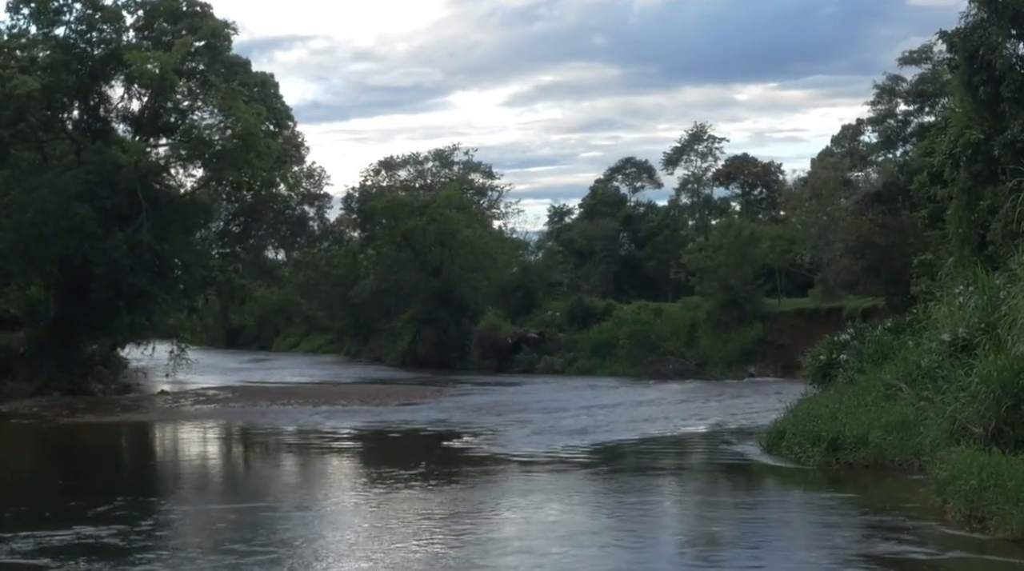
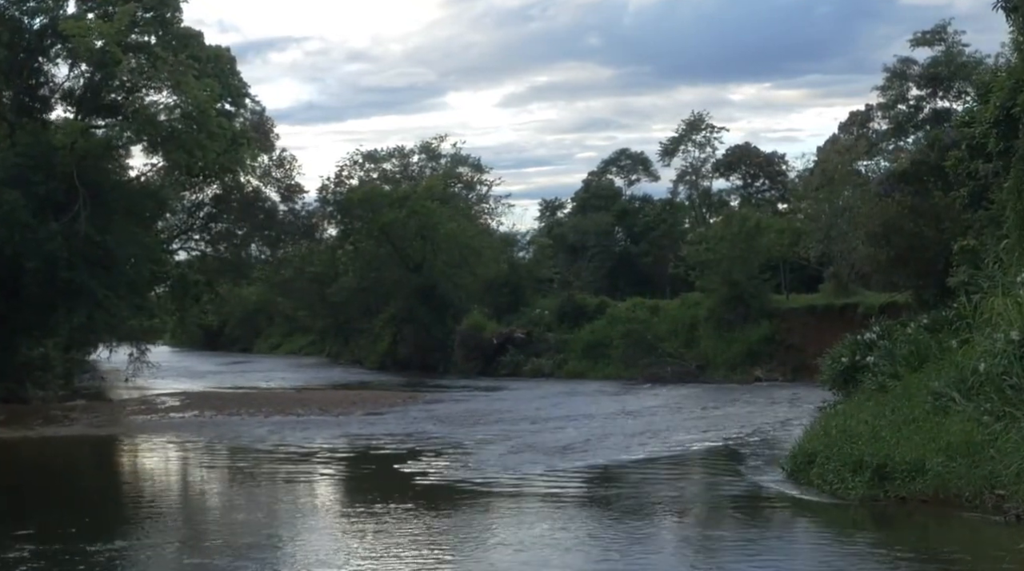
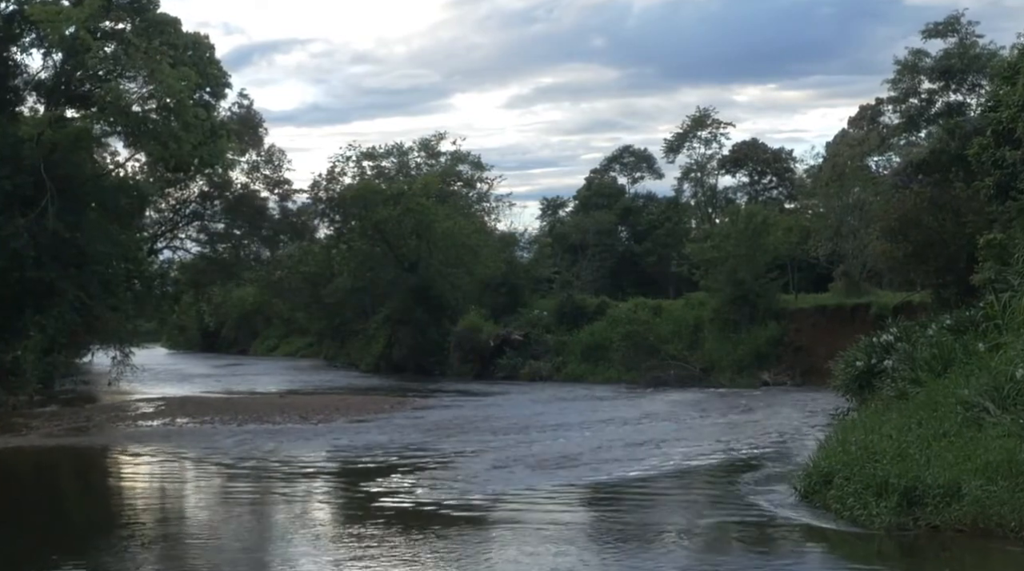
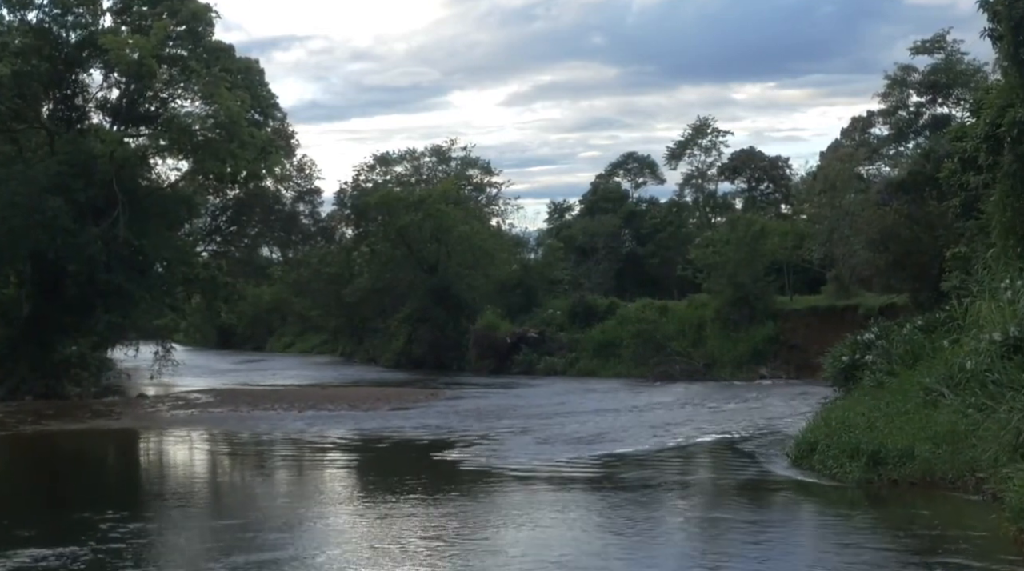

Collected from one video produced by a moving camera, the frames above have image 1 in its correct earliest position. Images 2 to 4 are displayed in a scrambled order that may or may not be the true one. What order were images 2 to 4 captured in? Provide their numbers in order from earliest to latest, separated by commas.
4, 2, 3
